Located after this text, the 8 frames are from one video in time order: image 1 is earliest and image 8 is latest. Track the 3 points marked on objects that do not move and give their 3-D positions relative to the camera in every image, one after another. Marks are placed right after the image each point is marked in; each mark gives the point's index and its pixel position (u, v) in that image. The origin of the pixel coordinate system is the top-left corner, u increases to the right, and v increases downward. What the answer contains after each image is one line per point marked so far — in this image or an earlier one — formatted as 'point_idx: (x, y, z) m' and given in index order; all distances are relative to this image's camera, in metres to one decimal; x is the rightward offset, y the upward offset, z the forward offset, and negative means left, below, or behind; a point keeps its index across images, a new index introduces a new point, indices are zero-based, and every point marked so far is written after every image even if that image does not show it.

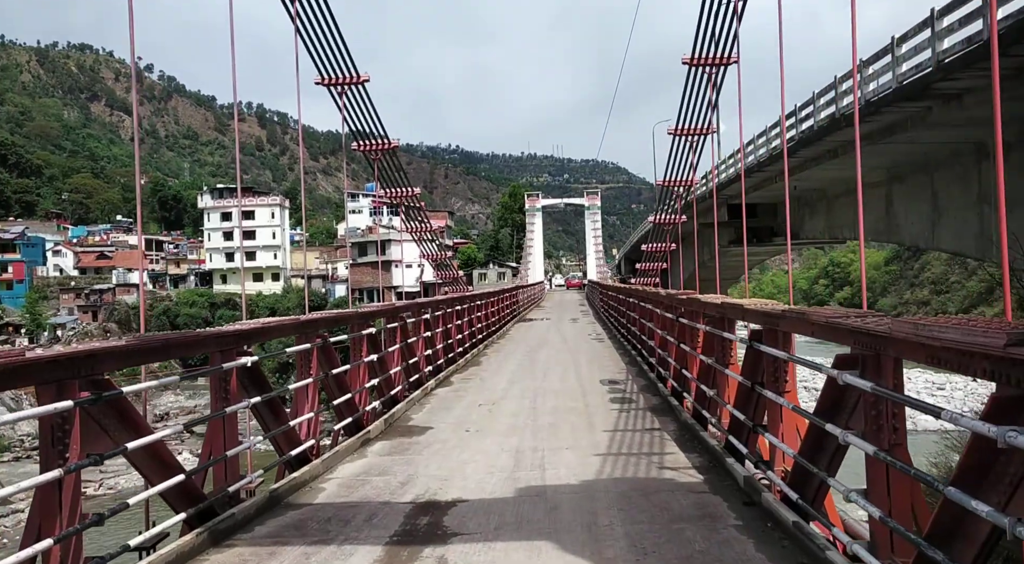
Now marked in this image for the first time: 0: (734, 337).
0: (+1.8, -0.4, +5.3) m
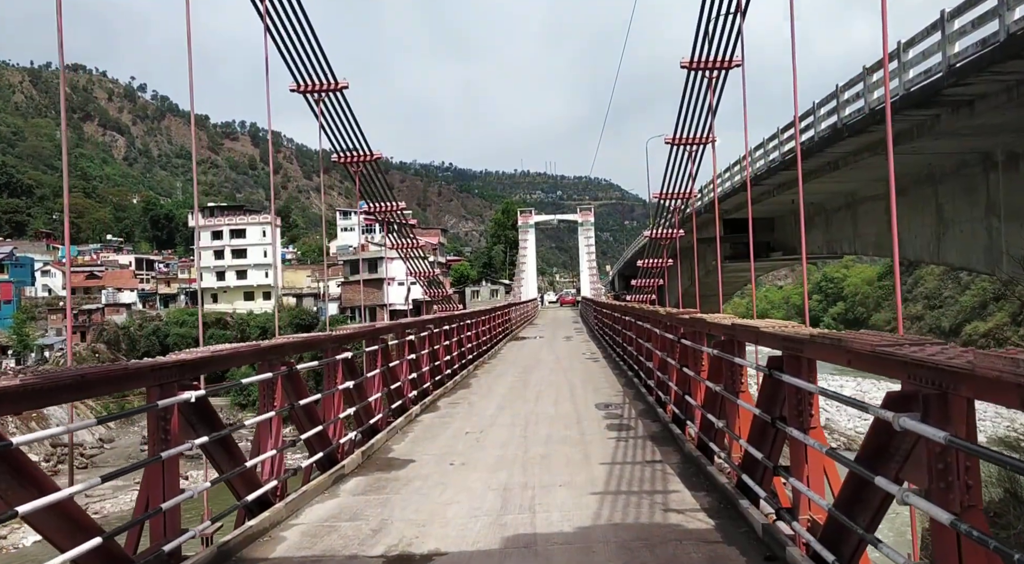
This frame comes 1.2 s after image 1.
0: (+1.7, -0.6, +4.7) m
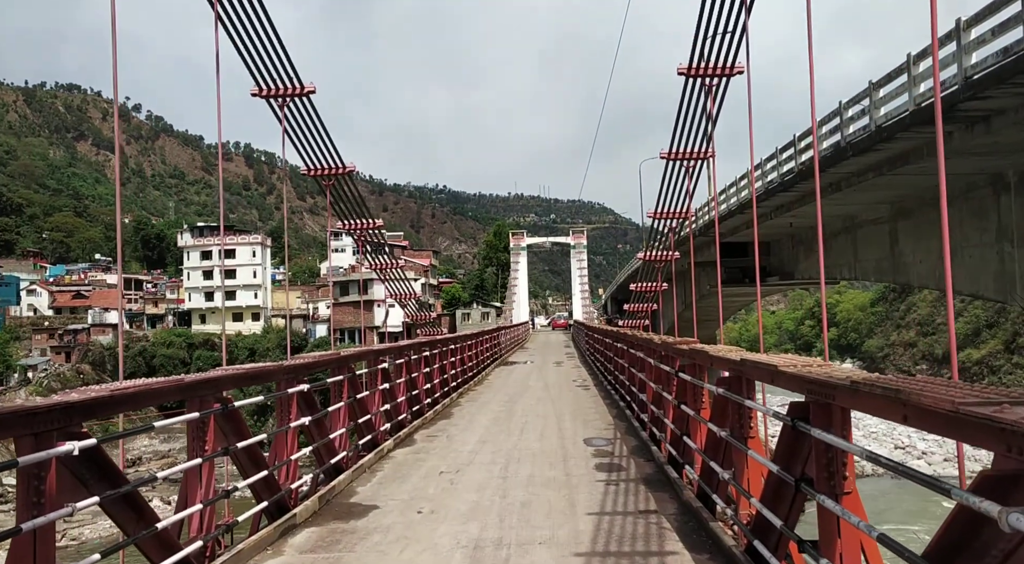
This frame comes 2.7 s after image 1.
0: (+1.5, -0.7, +4.0) m
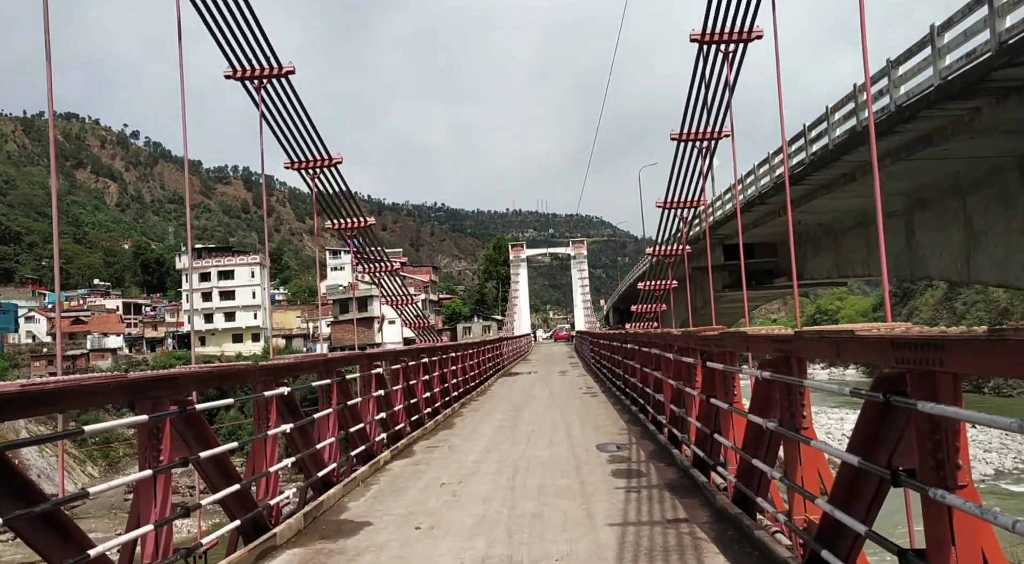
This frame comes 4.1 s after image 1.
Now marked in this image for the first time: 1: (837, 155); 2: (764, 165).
0: (+1.5, -0.5, +3.4) m
1: (+7.4, +3.0, +14.8) m
2: (+7.6, +3.6, +19.6) m
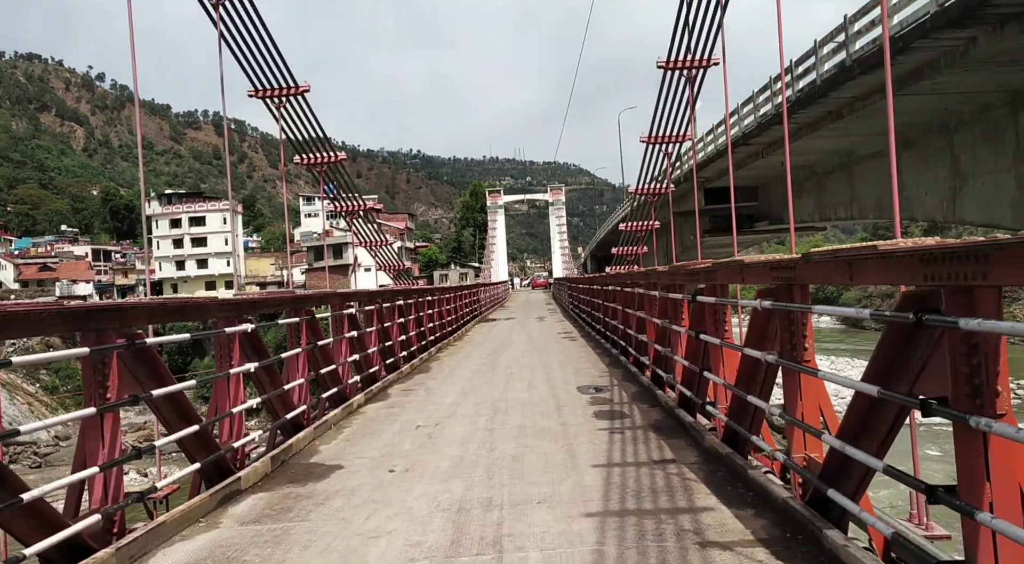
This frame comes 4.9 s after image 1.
0: (+1.4, -0.1, +3.1) m
1: (+6.9, +4.2, +14.4) m
2: (+6.9, +5.2, +19.1) m
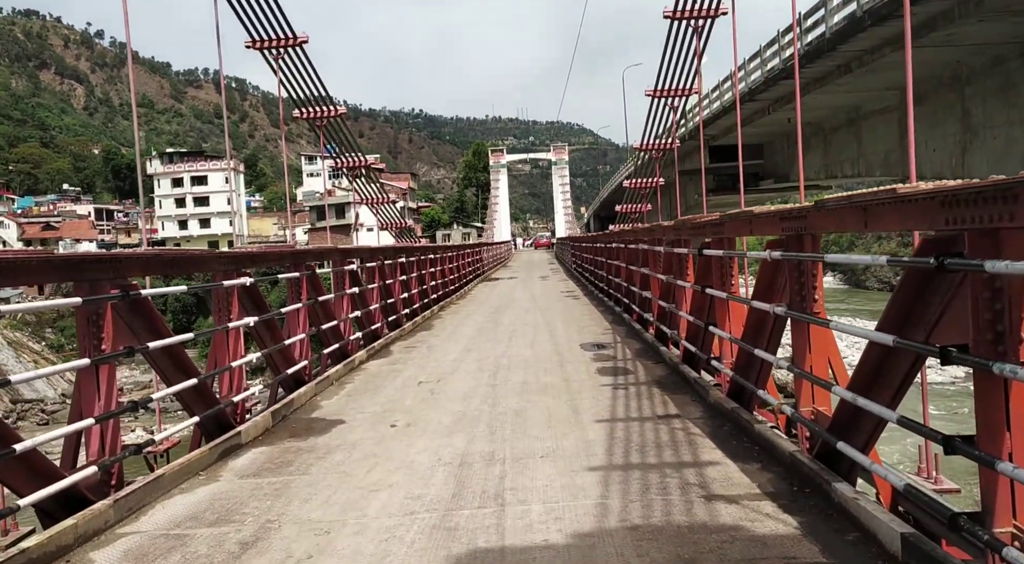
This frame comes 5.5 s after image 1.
0: (+1.5, +0.1, +3.0) m
1: (+6.9, +5.1, +13.9) m
2: (+7.0, +6.4, +18.6) m
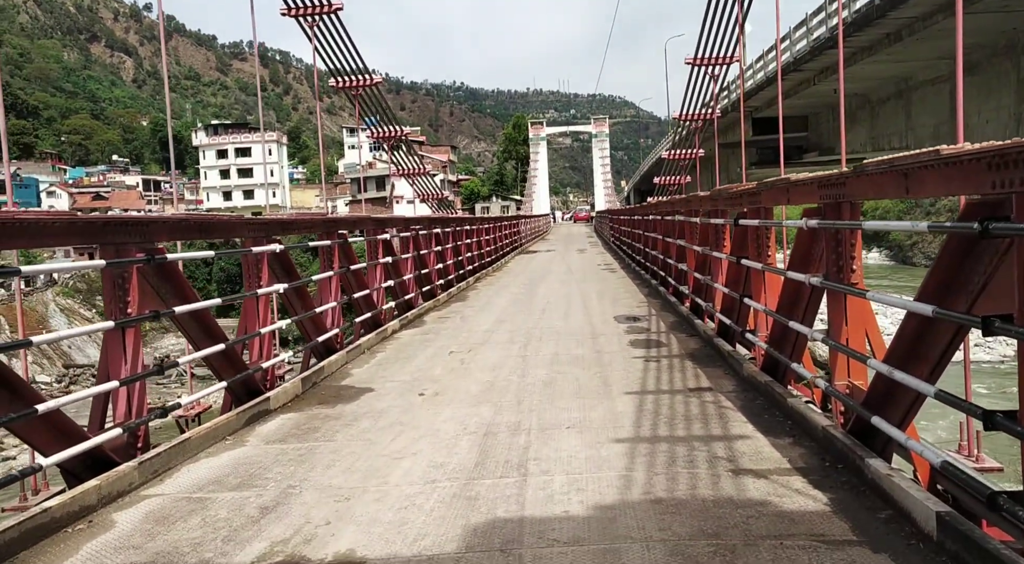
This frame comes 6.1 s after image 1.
0: (+1.6, +0.2, +2.8) m
1: (+7.8, +5.6, +13.2) m
2: (+8.1, +7.1, +17.8) m
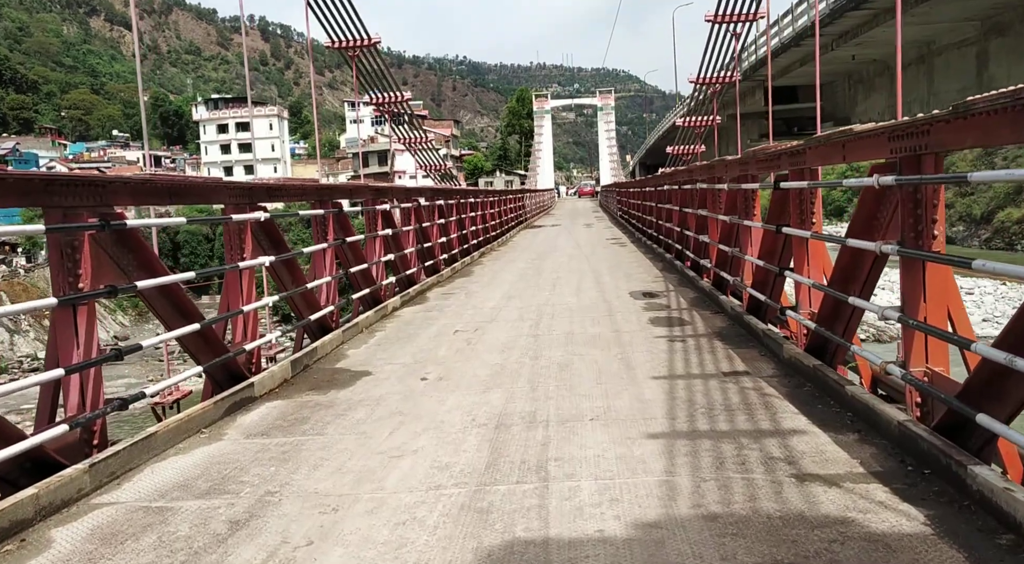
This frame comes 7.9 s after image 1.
0: (+1.6, +0.3, +2.3) m
1: (+7.9, +6.1, +12.4) m
2: (+8.3, +7.7, +17.0) m
